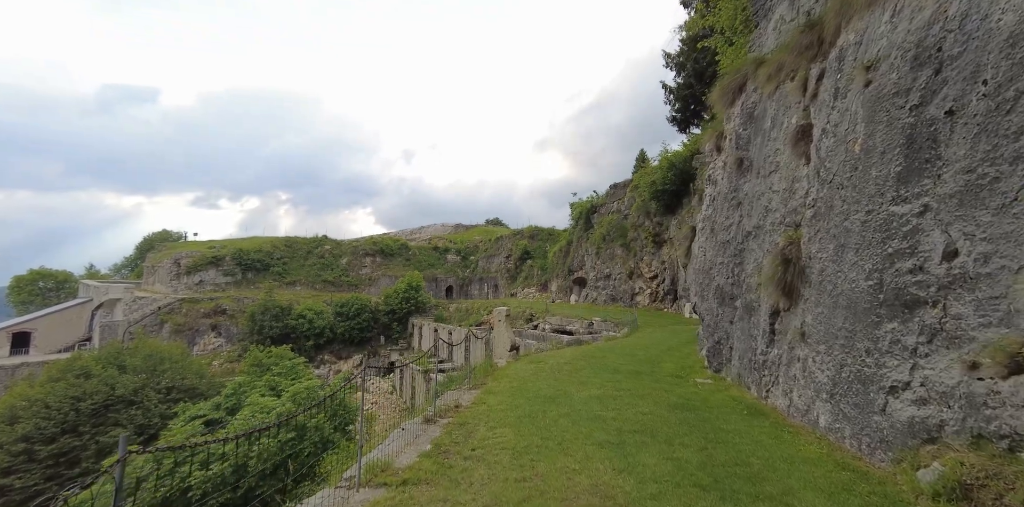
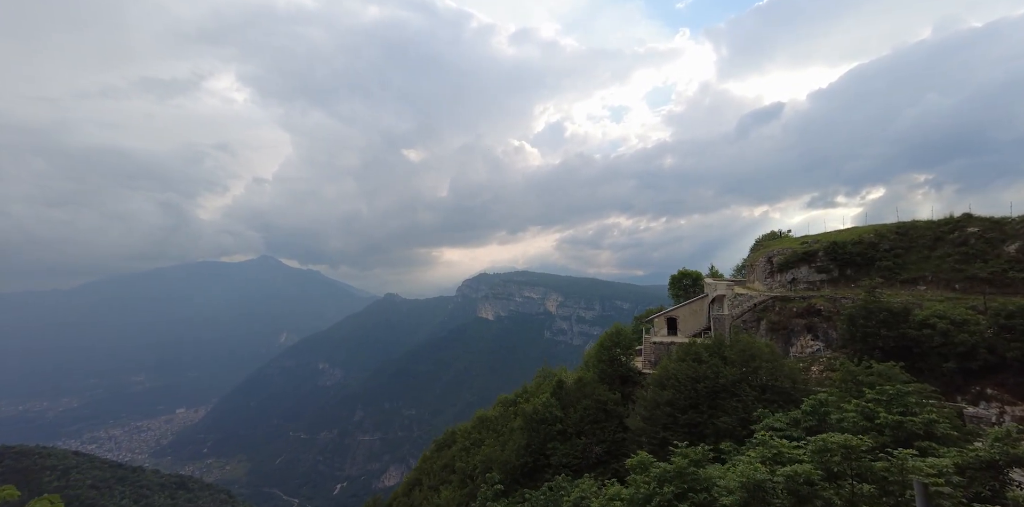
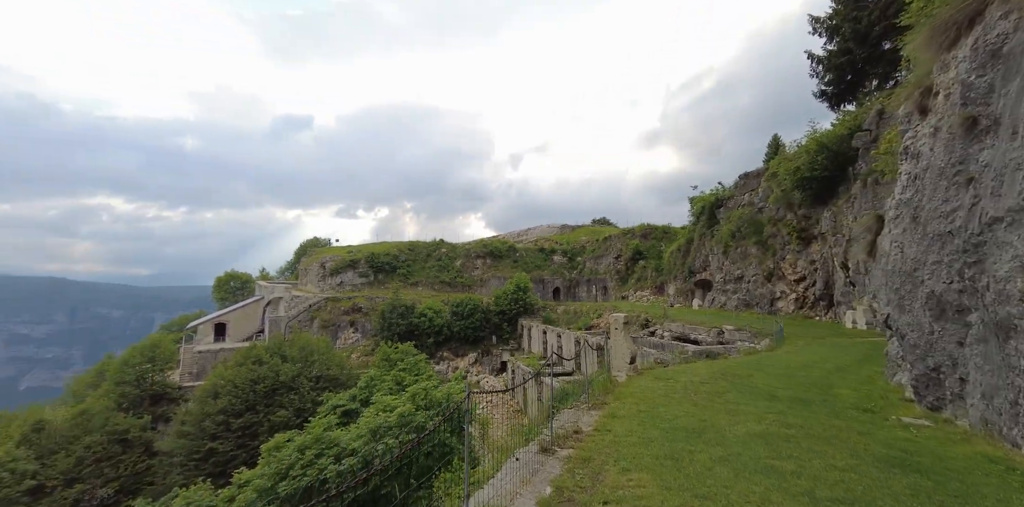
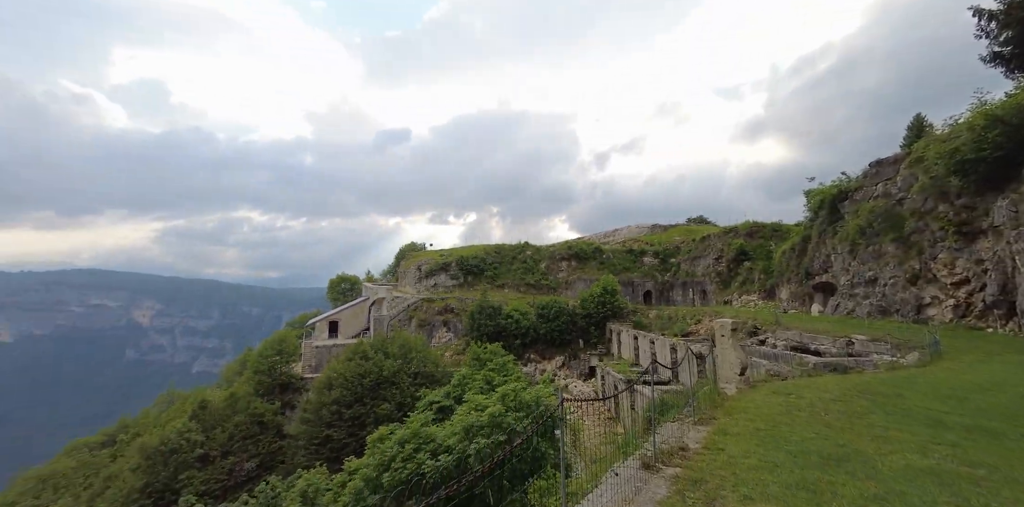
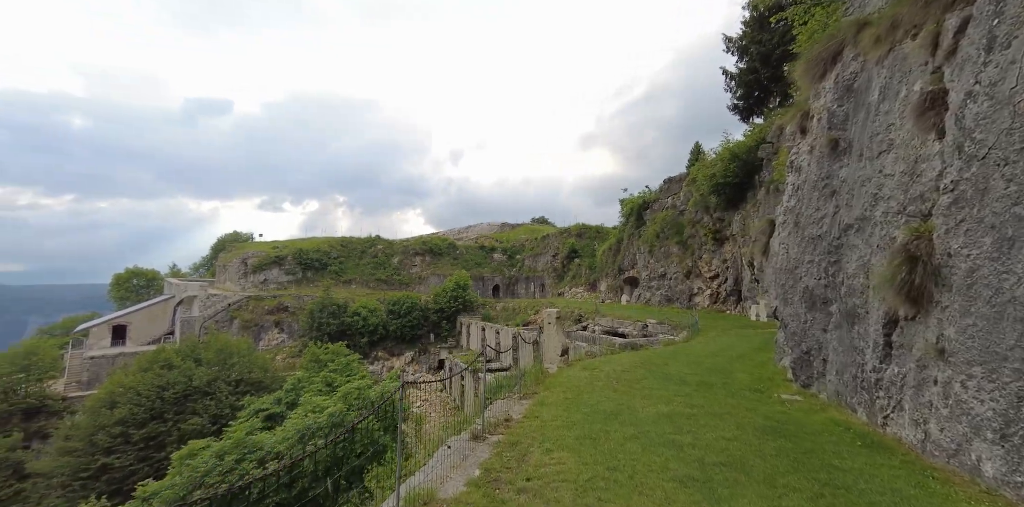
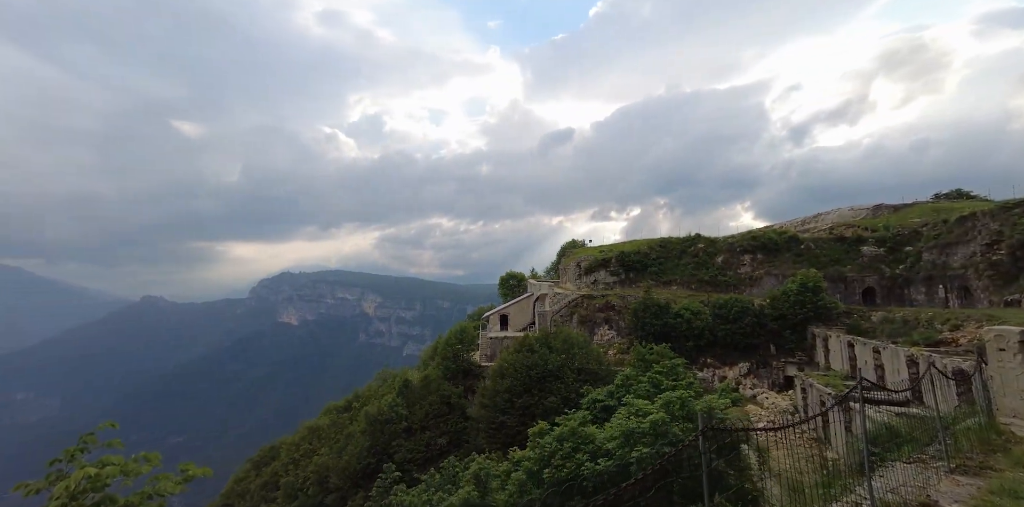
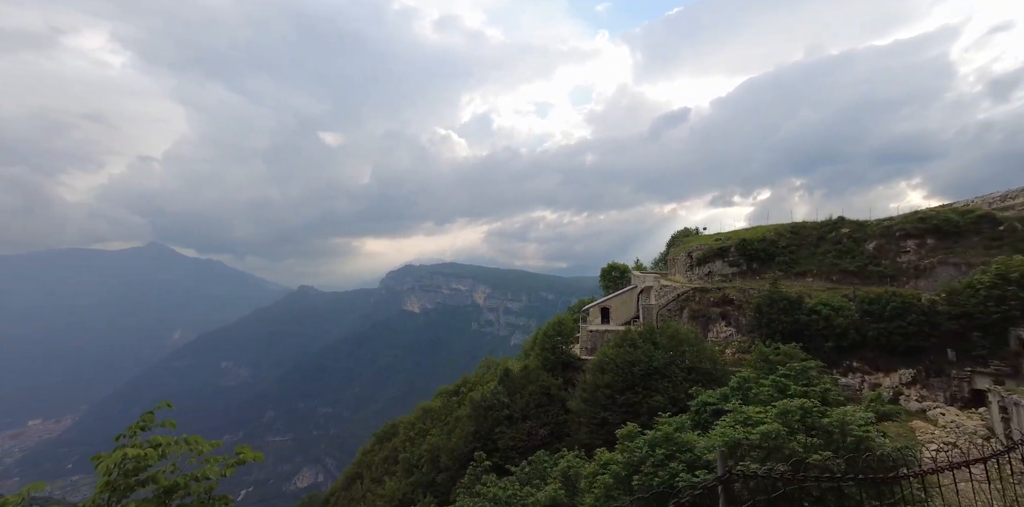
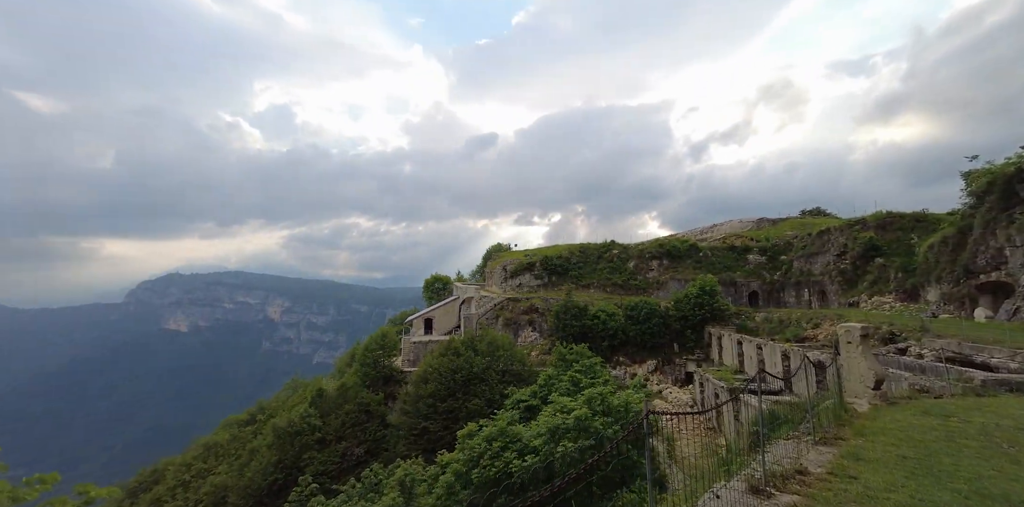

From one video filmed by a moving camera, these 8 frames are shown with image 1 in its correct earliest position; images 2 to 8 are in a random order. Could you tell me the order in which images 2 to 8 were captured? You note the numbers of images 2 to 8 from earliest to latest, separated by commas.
5, 3, 4, 8, 6, 7, 2
